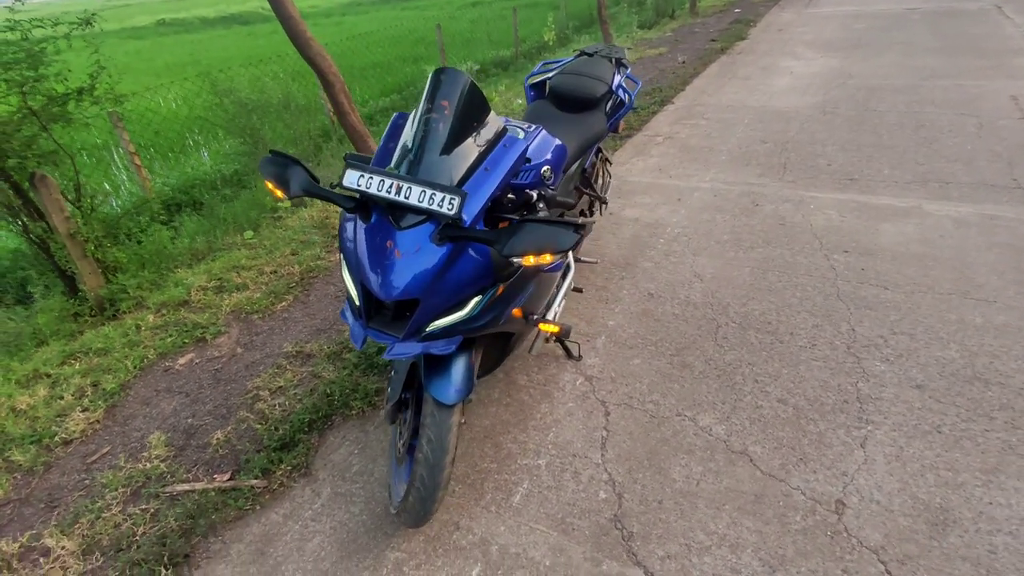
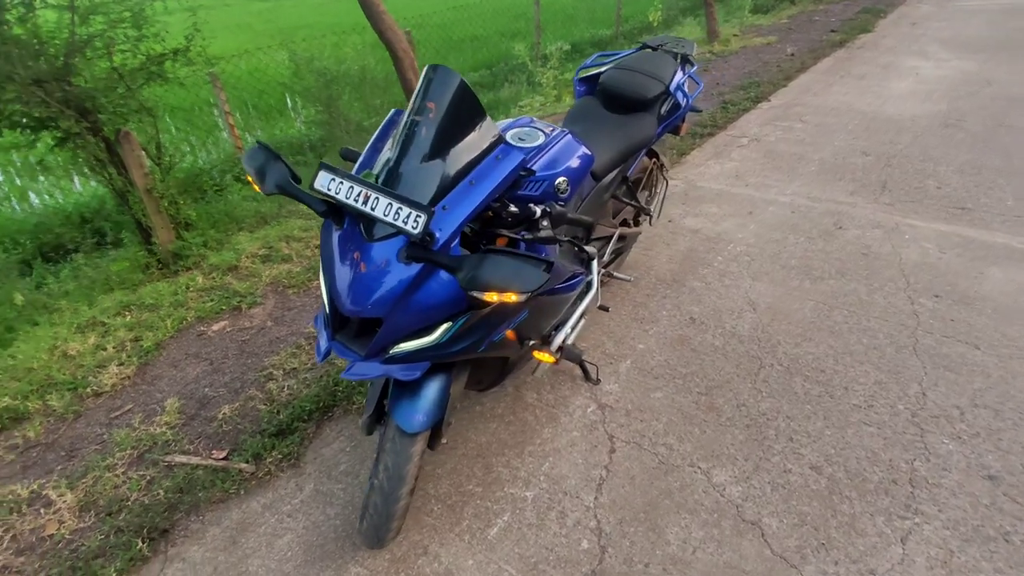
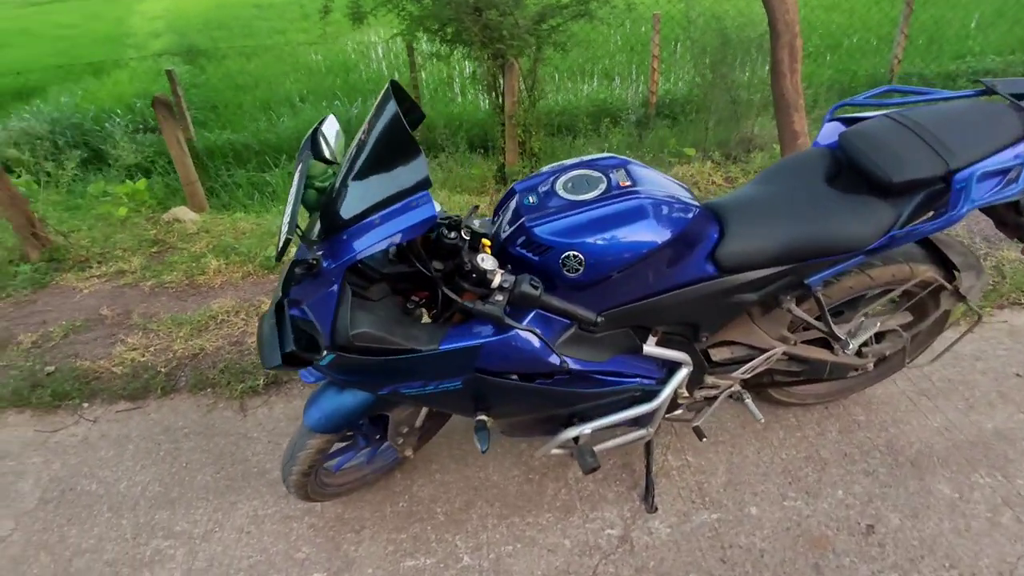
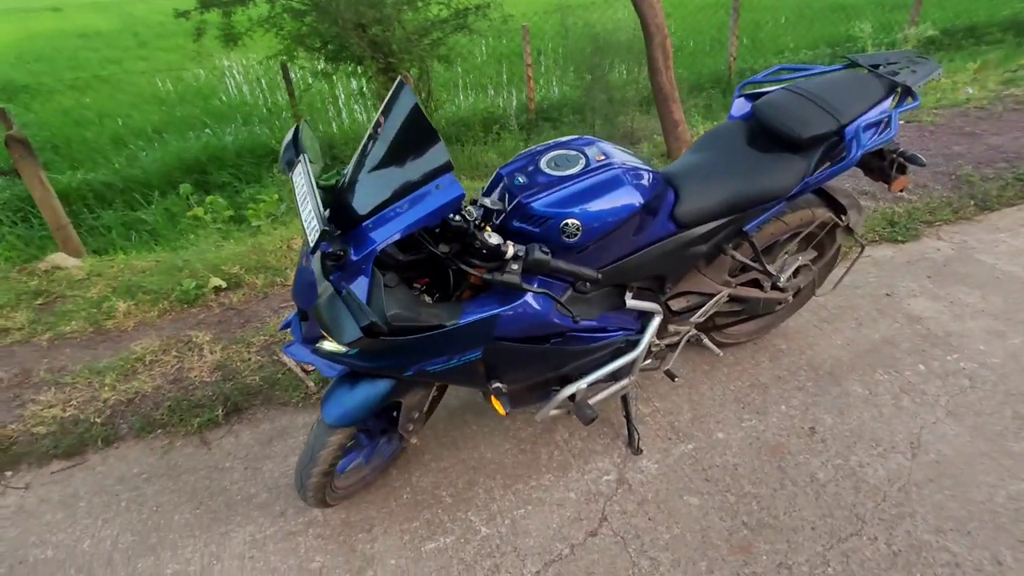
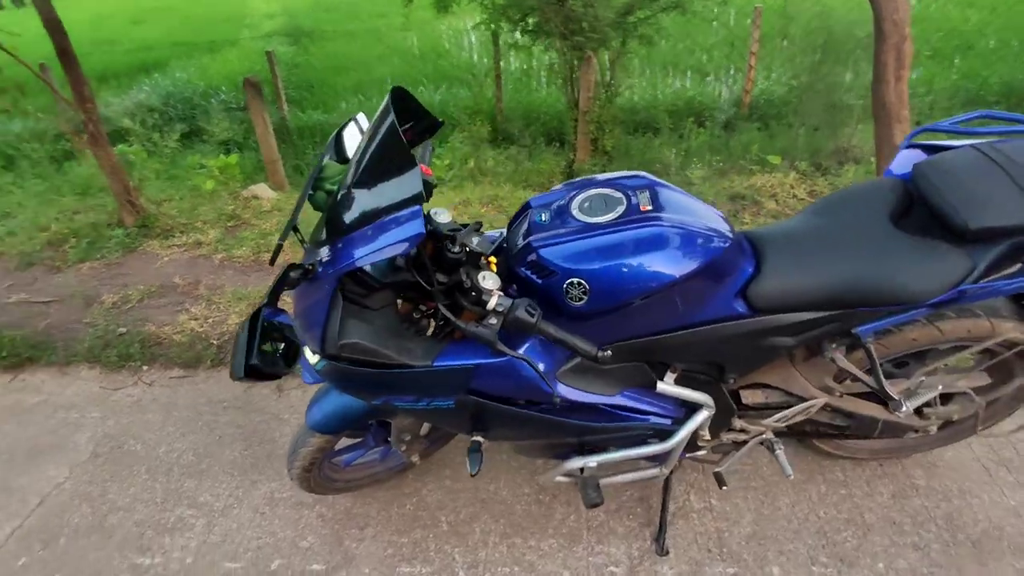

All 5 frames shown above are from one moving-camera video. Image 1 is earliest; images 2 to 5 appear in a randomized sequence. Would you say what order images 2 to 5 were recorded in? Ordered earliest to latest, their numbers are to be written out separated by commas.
2, 4, 3, 5
